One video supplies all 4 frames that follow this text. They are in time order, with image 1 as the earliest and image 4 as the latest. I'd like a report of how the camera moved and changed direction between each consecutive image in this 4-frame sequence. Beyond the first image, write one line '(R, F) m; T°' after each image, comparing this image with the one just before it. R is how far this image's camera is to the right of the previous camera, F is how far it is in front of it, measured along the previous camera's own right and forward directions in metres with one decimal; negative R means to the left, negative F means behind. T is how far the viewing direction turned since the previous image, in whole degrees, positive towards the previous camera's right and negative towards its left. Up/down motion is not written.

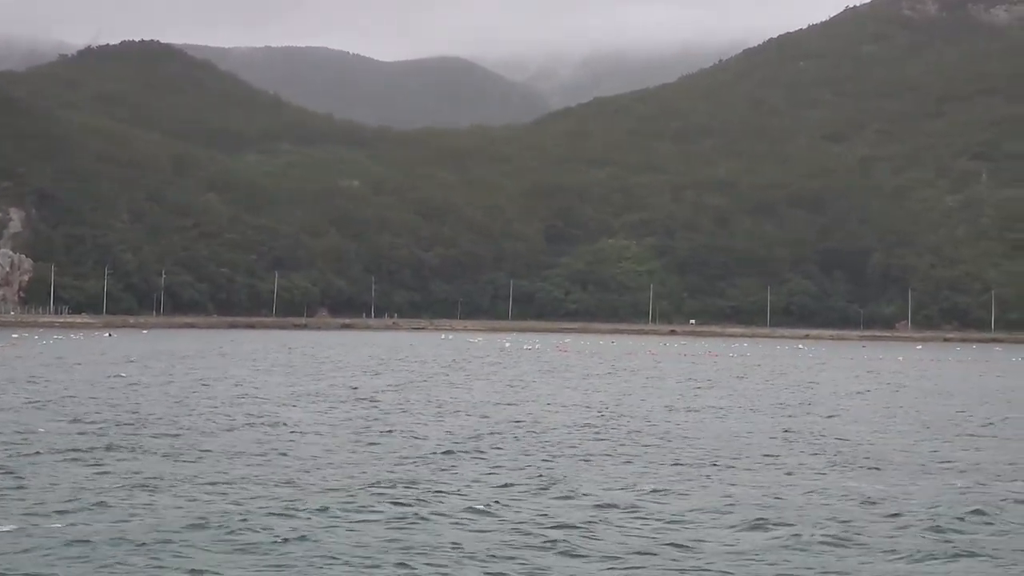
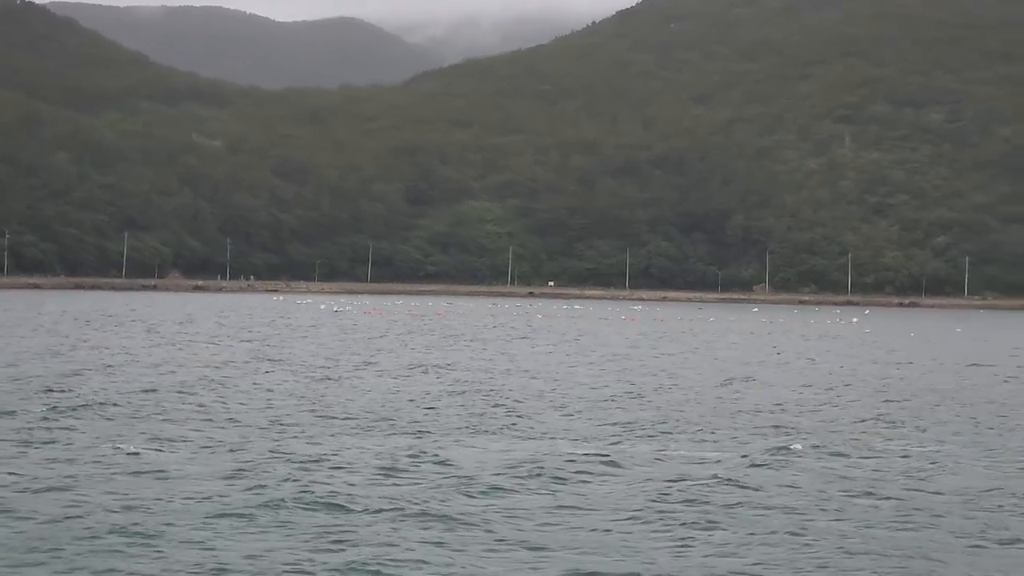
(+4.3, +0.9) m; +2°
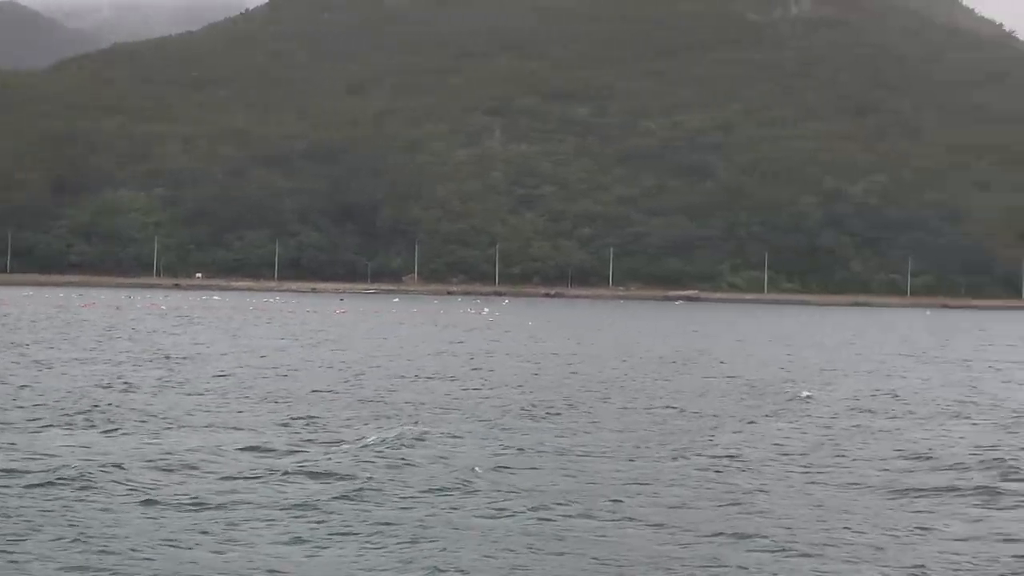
(+1.2, +0.3) m; +10°
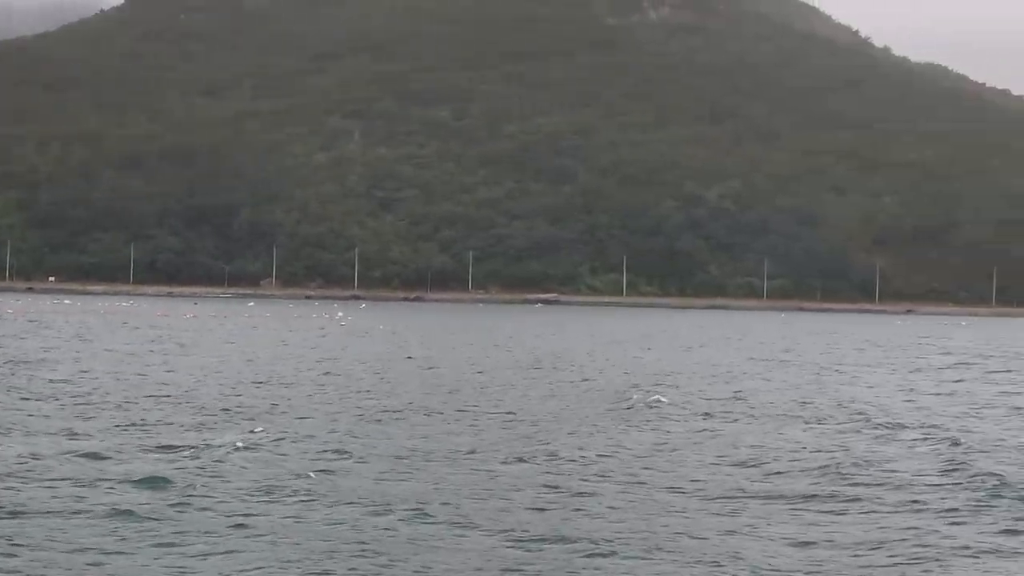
(+0.2, +0.2) m; +4°
